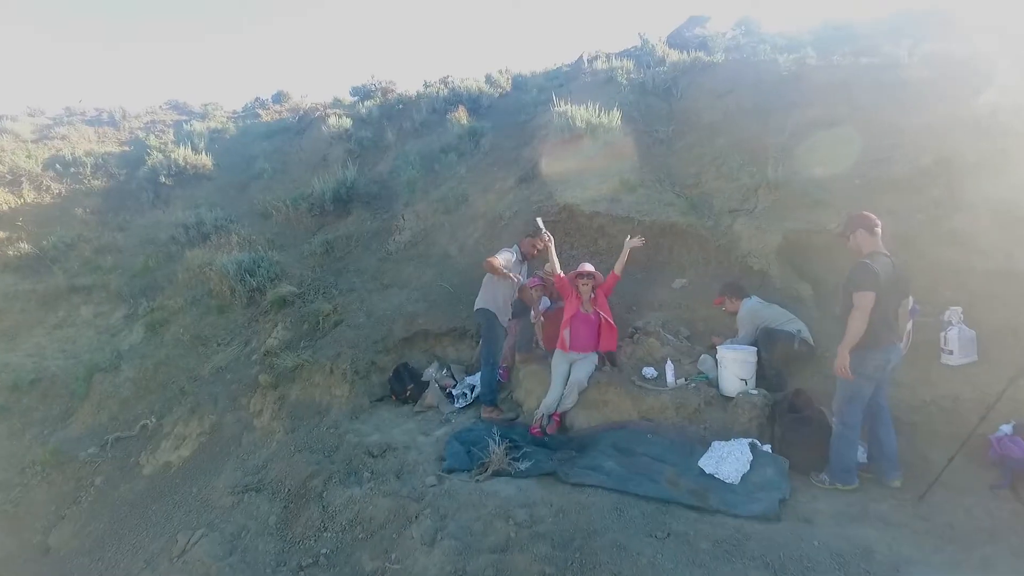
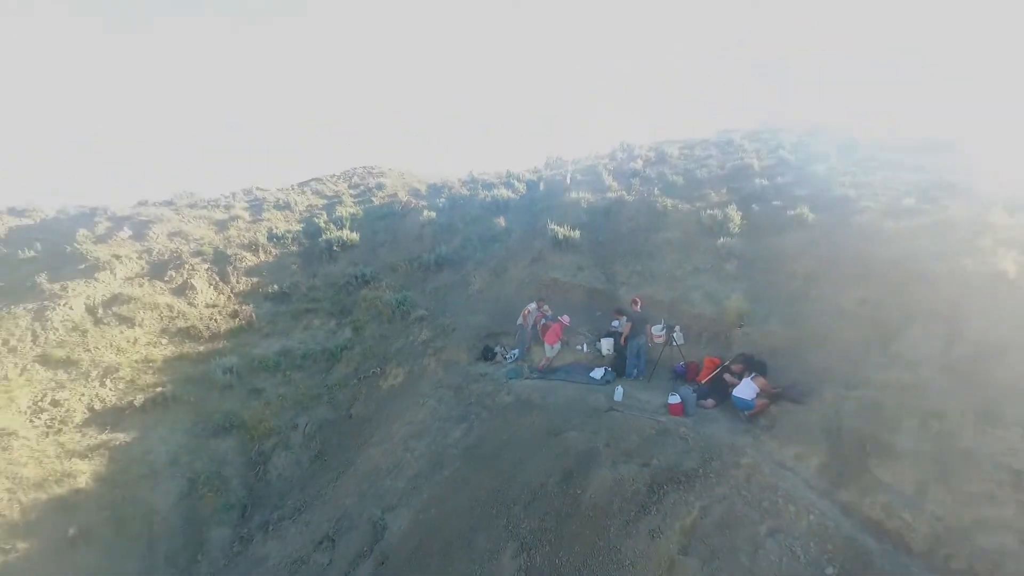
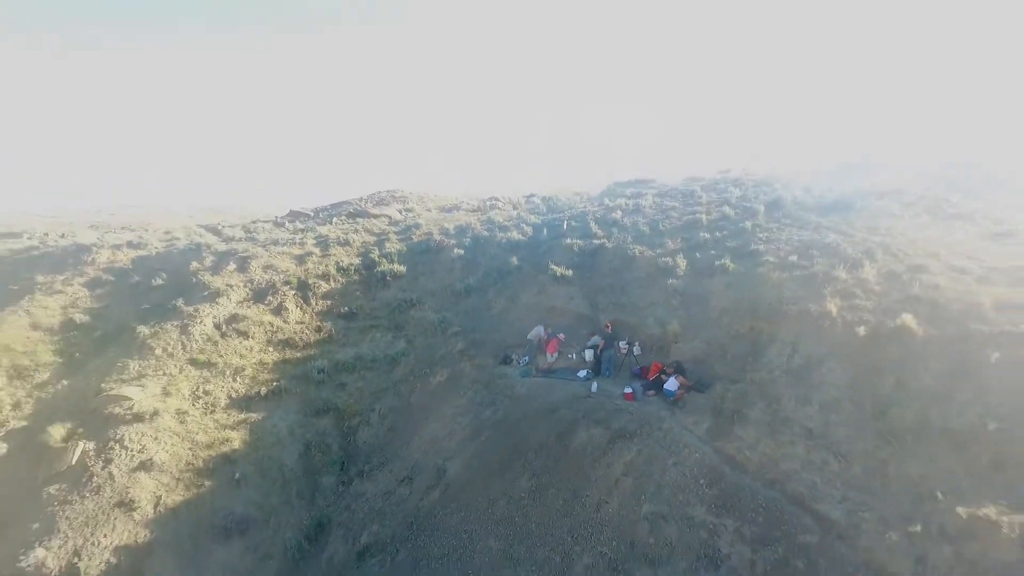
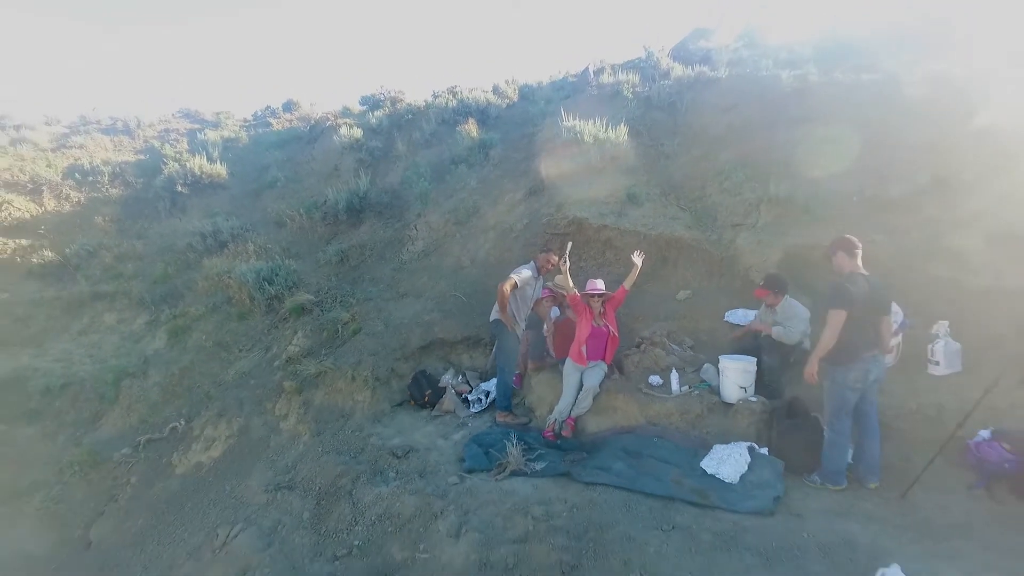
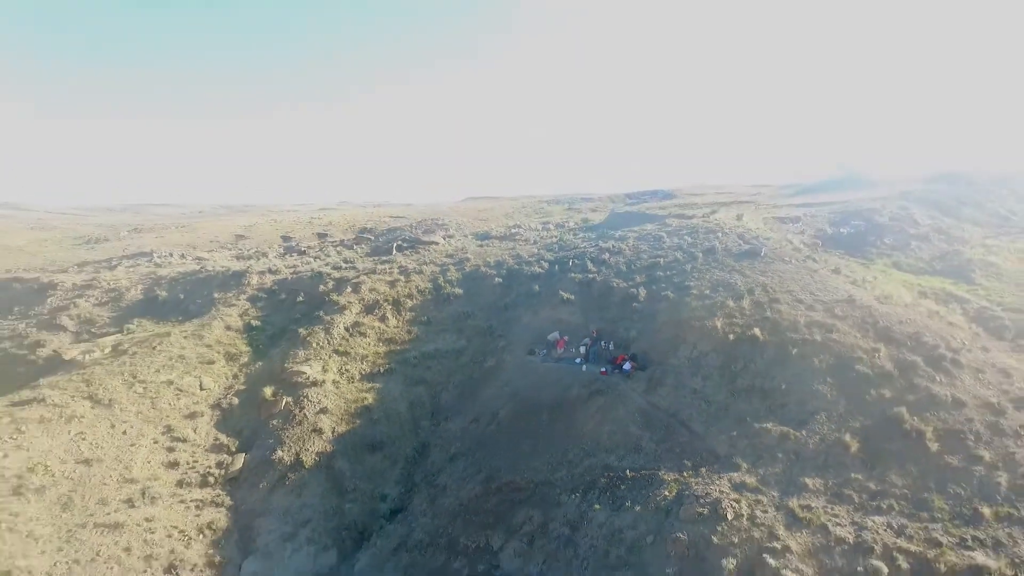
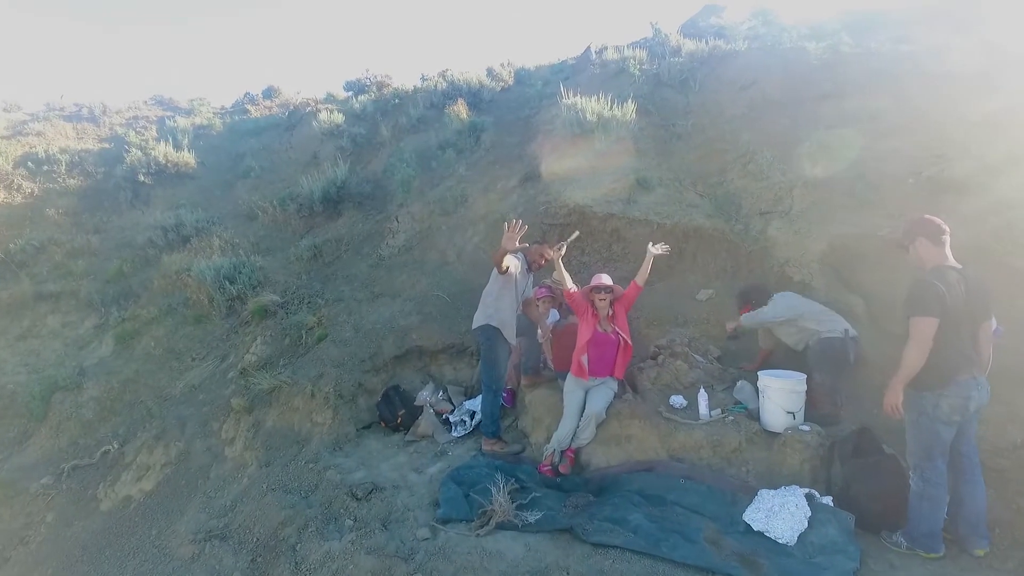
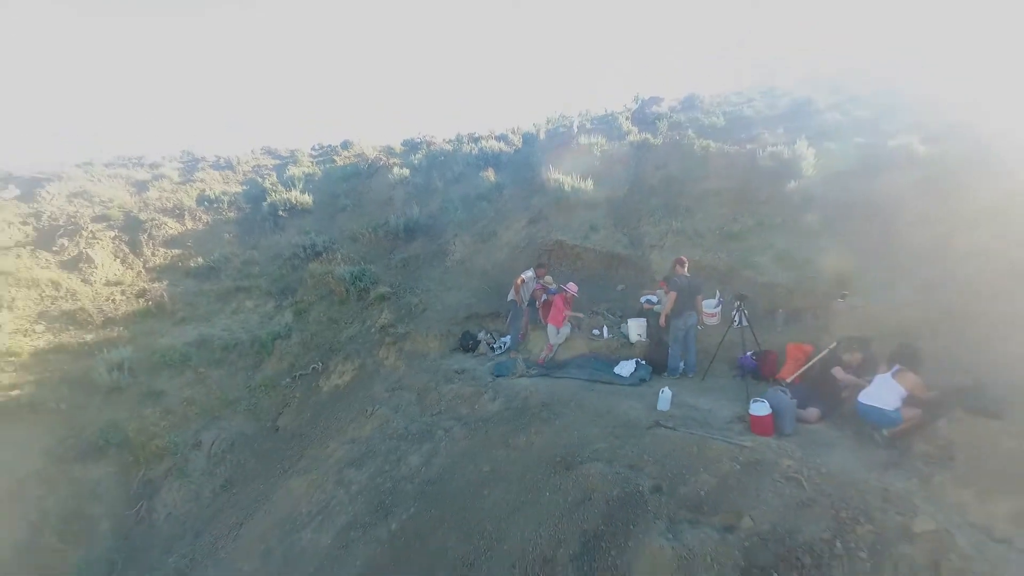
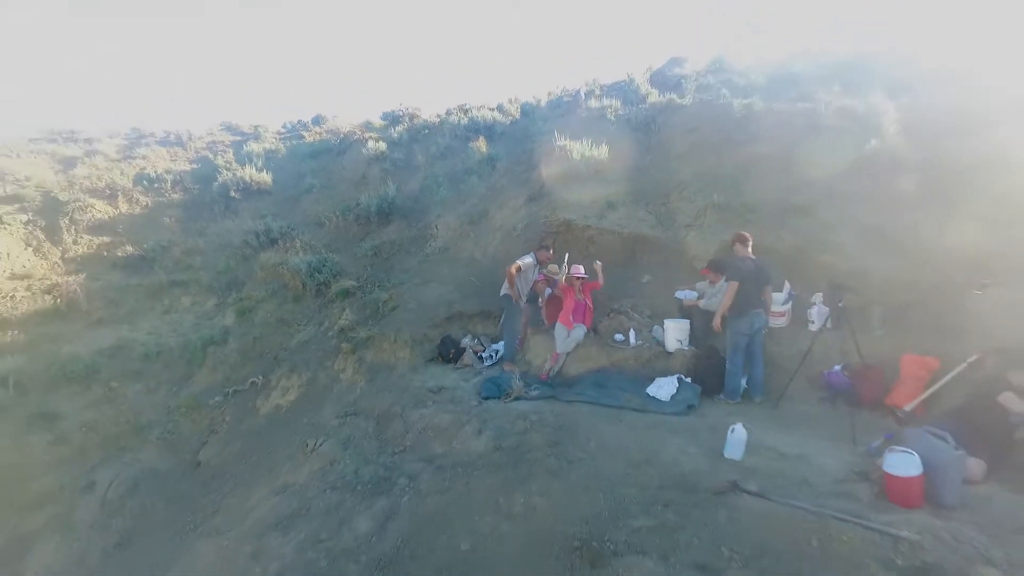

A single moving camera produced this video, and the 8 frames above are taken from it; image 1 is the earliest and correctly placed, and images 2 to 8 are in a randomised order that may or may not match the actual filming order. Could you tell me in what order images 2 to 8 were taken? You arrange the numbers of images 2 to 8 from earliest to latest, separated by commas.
6, 4, 8, 7, 2, 3, 5
